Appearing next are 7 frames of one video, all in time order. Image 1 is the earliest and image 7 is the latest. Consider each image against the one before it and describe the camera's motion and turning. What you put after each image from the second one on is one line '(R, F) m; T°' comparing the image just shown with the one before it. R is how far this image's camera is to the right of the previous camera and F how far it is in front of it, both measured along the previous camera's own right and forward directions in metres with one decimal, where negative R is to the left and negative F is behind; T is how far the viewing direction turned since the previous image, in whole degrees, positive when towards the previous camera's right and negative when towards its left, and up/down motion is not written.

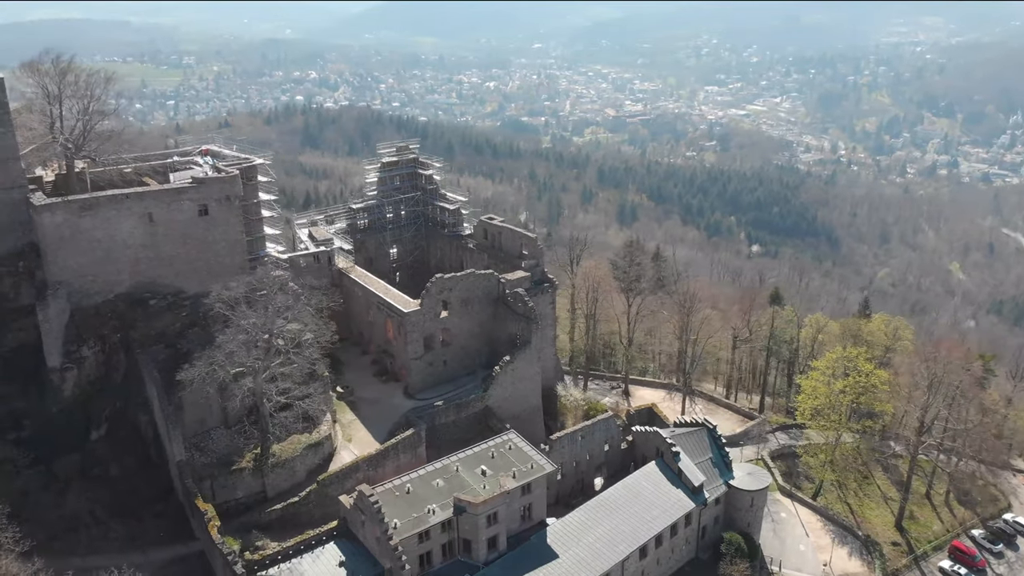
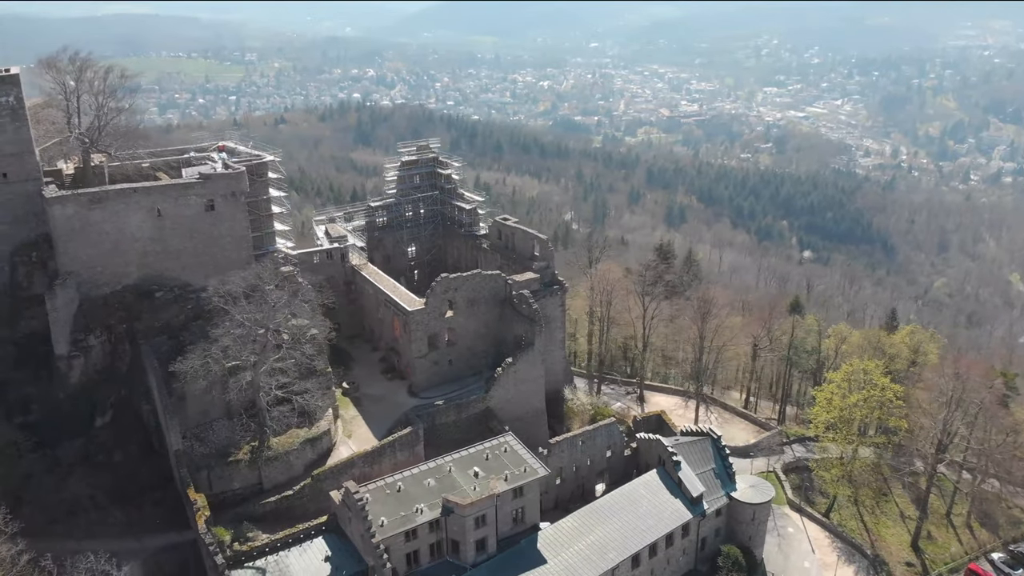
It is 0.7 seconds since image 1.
(+2.7, +0.3) m; -4°
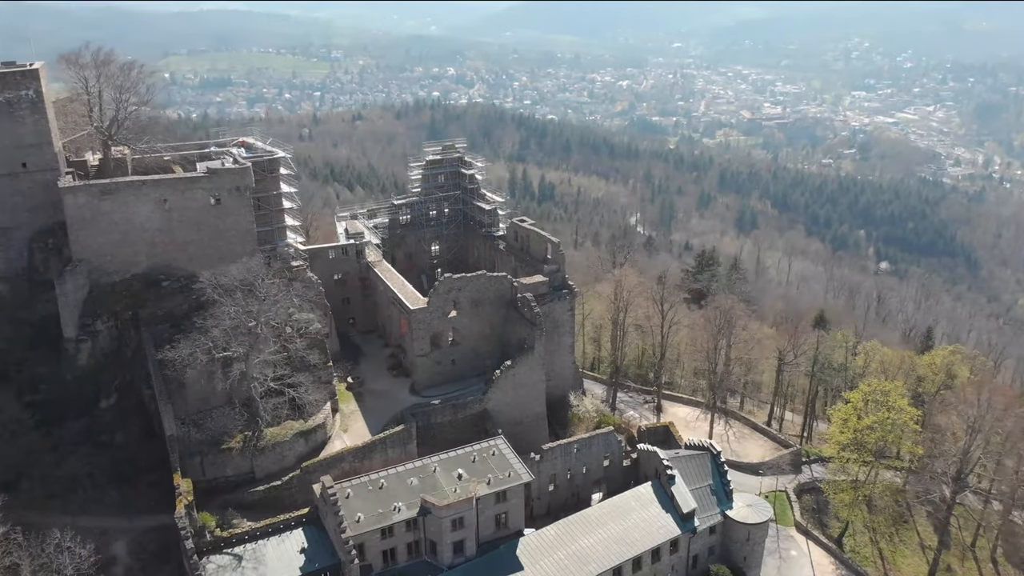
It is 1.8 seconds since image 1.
(+4.0, +0.5) m; -5°
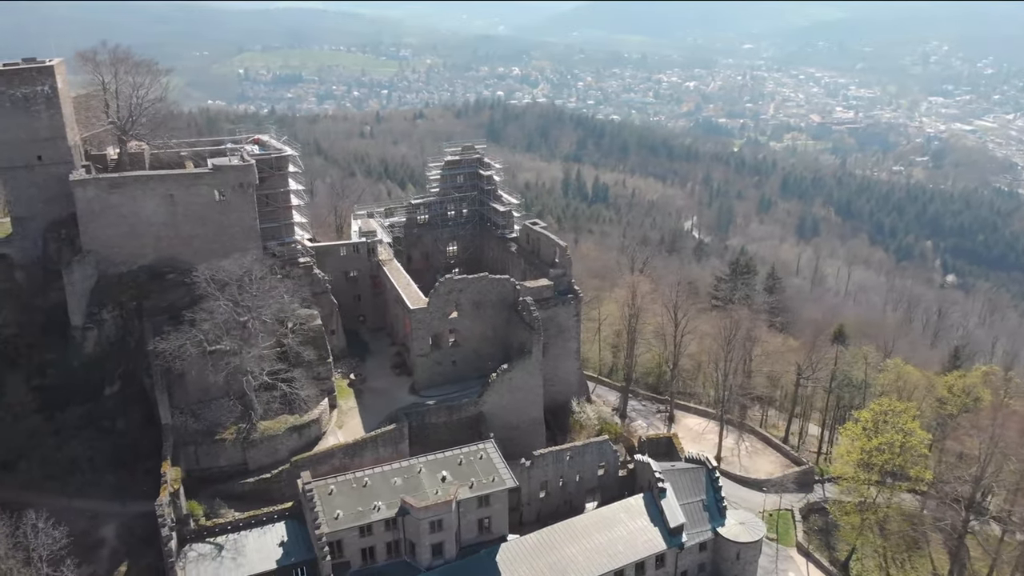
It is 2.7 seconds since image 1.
(+3.4, +0.4) m; -5°
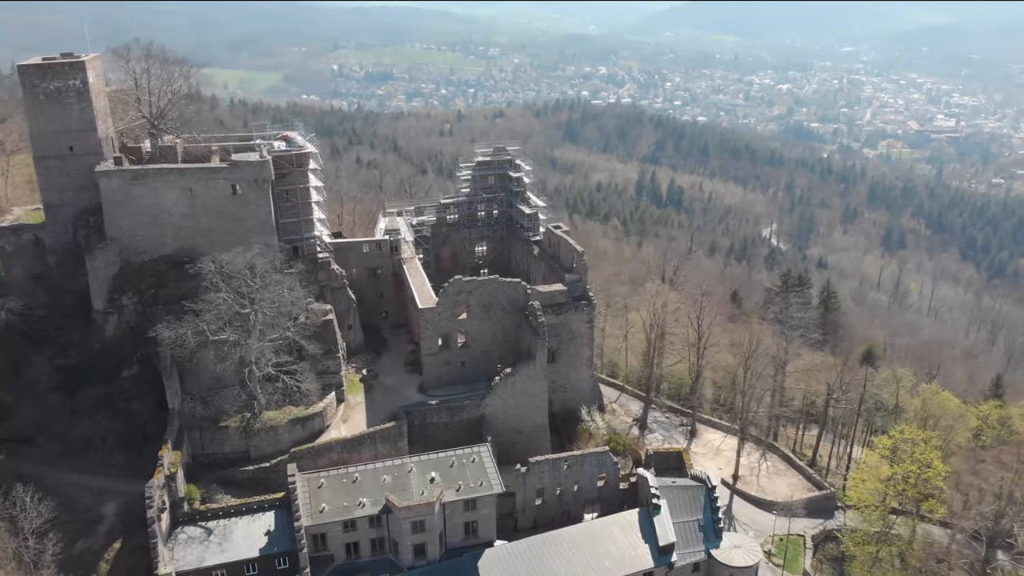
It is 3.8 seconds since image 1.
(+4.0, +0.6) m; -6°
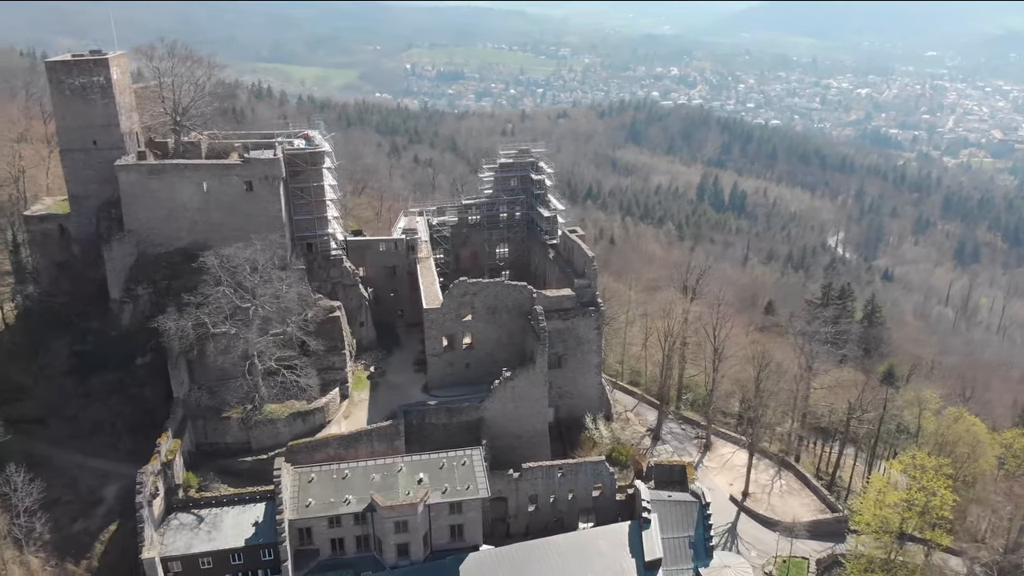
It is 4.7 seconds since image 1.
(+3.4, +0.4) m; -5°
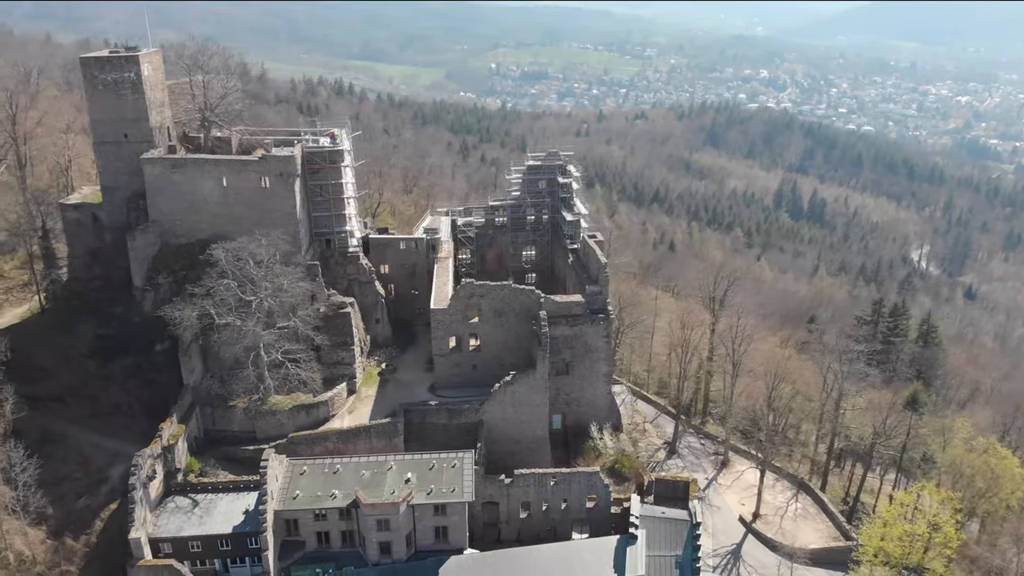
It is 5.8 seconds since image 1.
(+4.0, +0.5) m; -6°
